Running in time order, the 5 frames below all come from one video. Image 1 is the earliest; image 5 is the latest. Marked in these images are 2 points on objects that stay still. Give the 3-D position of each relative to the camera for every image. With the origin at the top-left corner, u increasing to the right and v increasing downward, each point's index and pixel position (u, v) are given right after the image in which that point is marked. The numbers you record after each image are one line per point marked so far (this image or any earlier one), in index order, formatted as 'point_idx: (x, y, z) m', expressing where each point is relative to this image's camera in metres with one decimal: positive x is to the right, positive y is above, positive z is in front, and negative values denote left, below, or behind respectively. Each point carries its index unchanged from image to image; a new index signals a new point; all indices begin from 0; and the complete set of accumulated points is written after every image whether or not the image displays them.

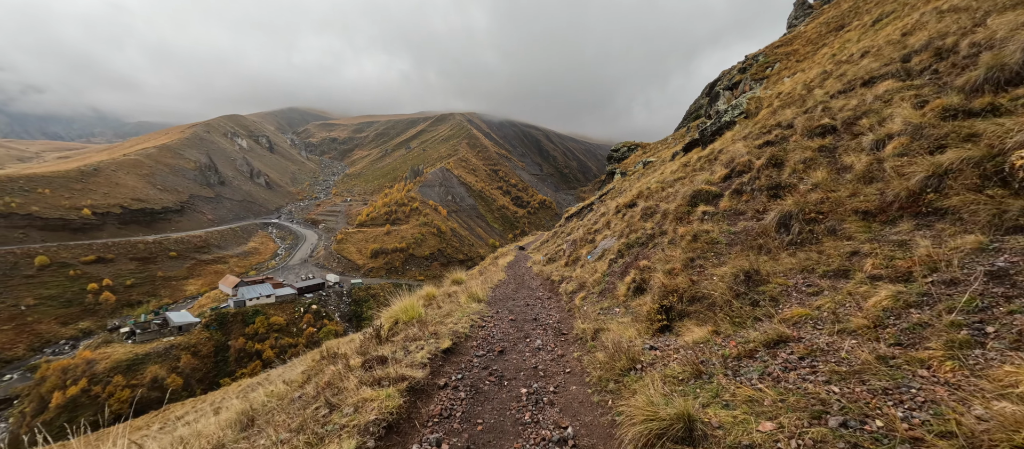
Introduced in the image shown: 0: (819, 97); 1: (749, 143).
0: (+14.1, +5.9, +18.7) m
1: (+11.0, +3.8, +18.7) m
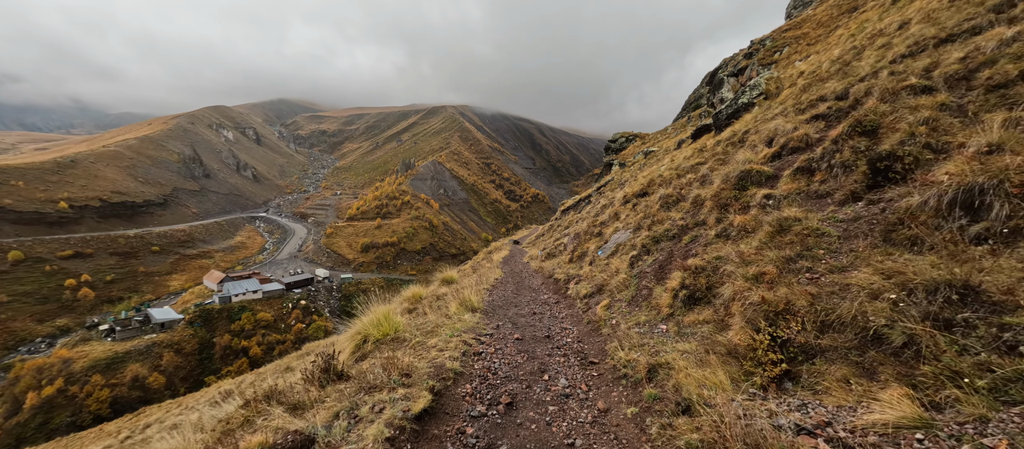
0: (+14.1, +6.3, +16.0) m
1: (+11.0, +4.2, +16.0) m
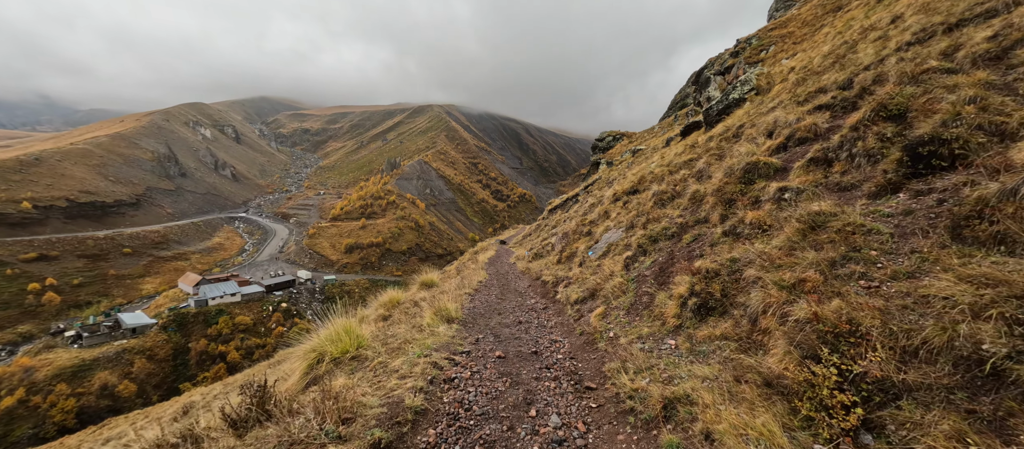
0: (+13.5, +6.4, +15.2) m
1: (+10.4, +4.3, +15.1) m
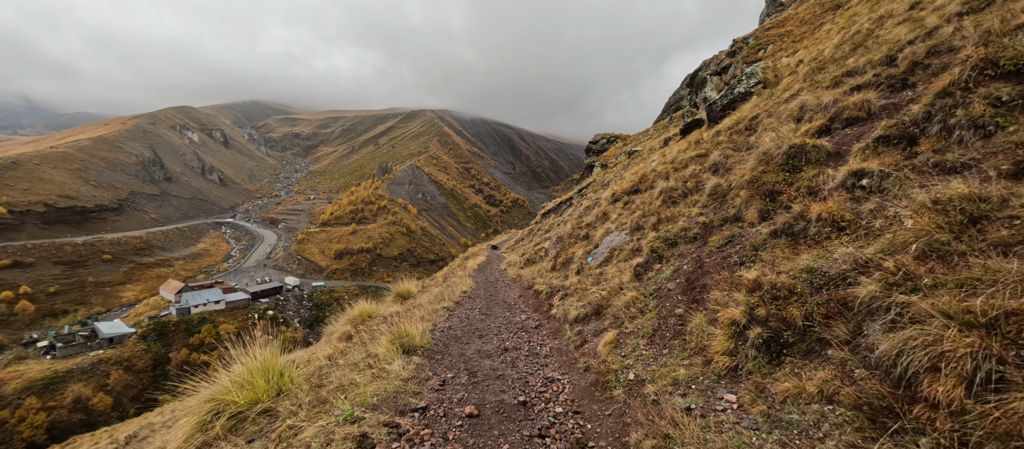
0: (+13.1, +6.3, +13.3) m
1: (+9.9, +4.2, +13.2) m
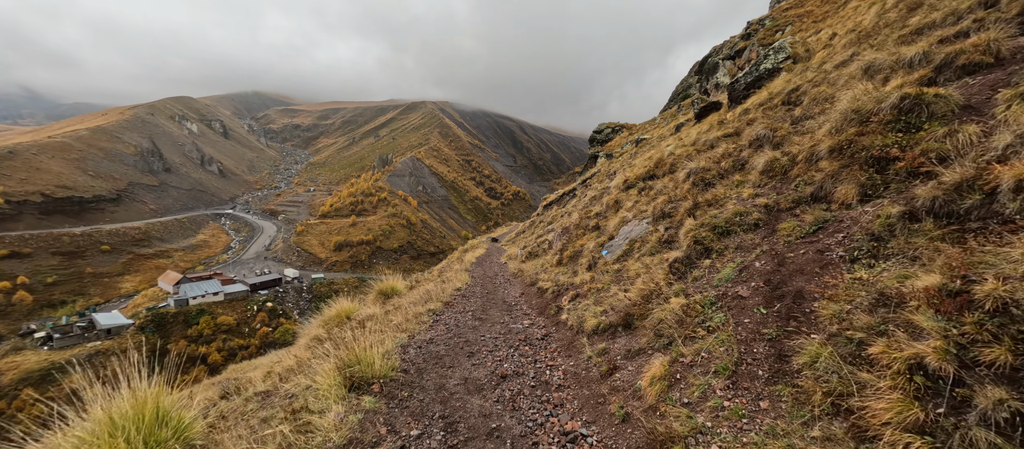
0: (+13.2, +6.7, +10.9) m
1: (+10.0, +4.6, +10.8) m
